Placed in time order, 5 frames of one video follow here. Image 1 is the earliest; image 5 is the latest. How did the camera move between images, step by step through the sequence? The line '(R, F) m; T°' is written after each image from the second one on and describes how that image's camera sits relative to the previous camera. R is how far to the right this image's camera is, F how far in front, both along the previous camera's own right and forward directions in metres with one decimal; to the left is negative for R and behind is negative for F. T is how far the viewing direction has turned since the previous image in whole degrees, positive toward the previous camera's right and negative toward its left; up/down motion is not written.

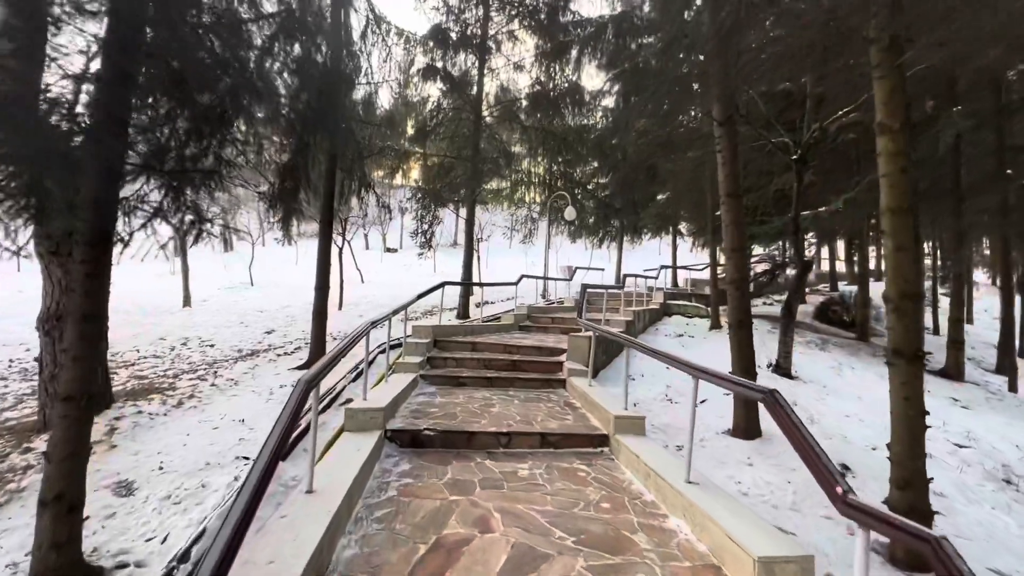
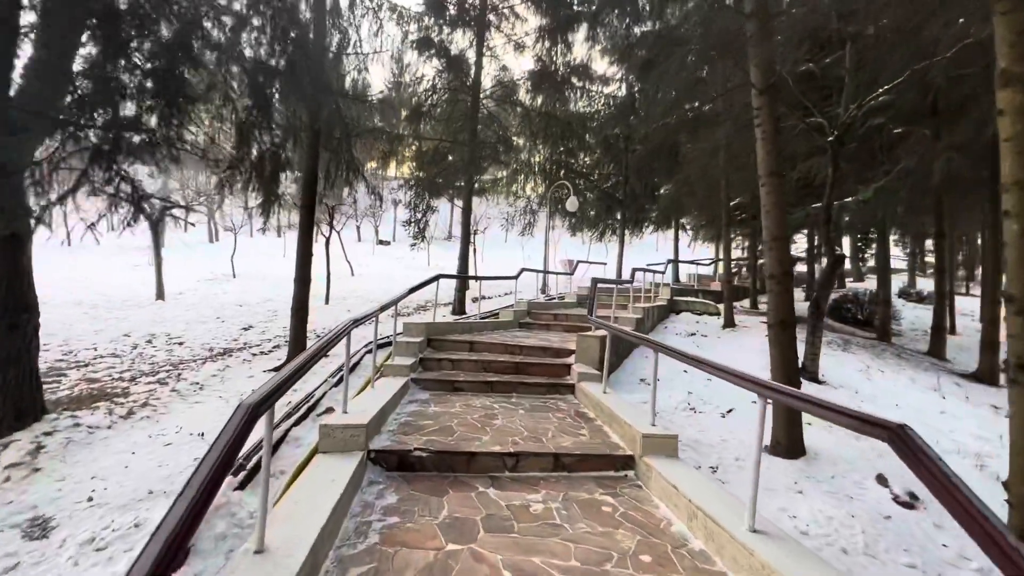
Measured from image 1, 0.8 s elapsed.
(-0.1, +0.8) m; +1°
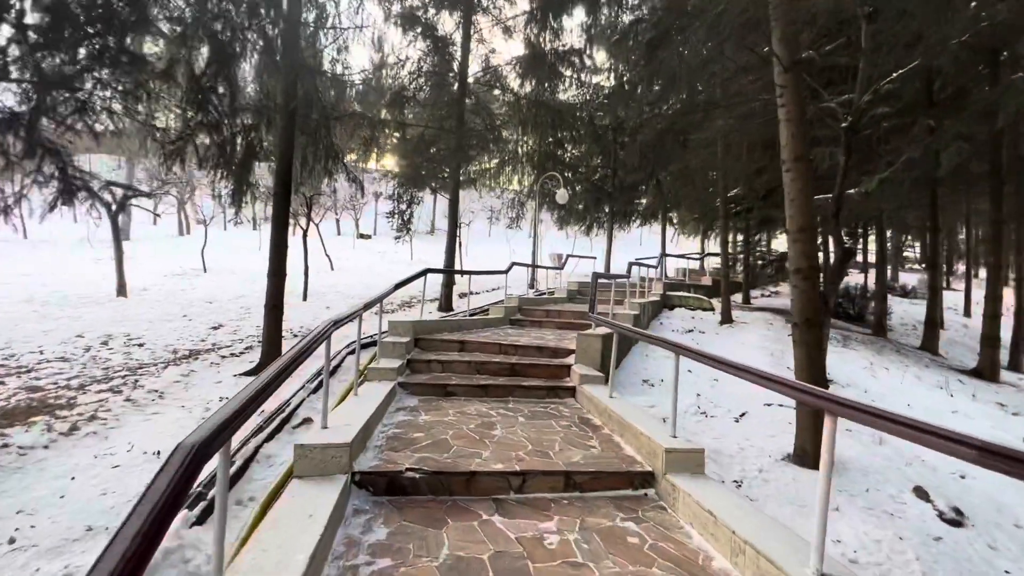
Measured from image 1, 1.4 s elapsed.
(-0.2, +0.5) m; +2°
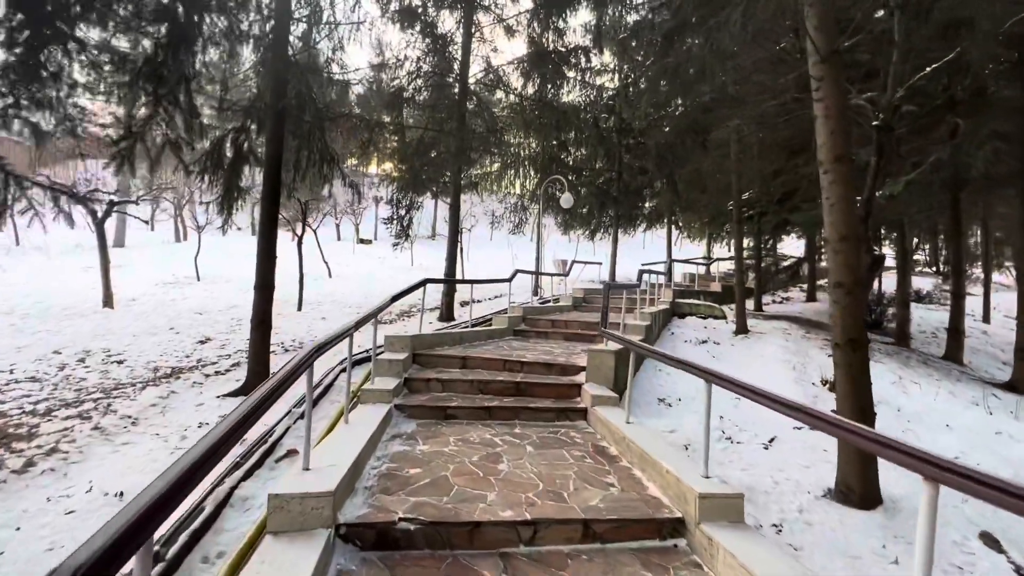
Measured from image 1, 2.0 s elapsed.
(0.0, +0.5) m; 0°
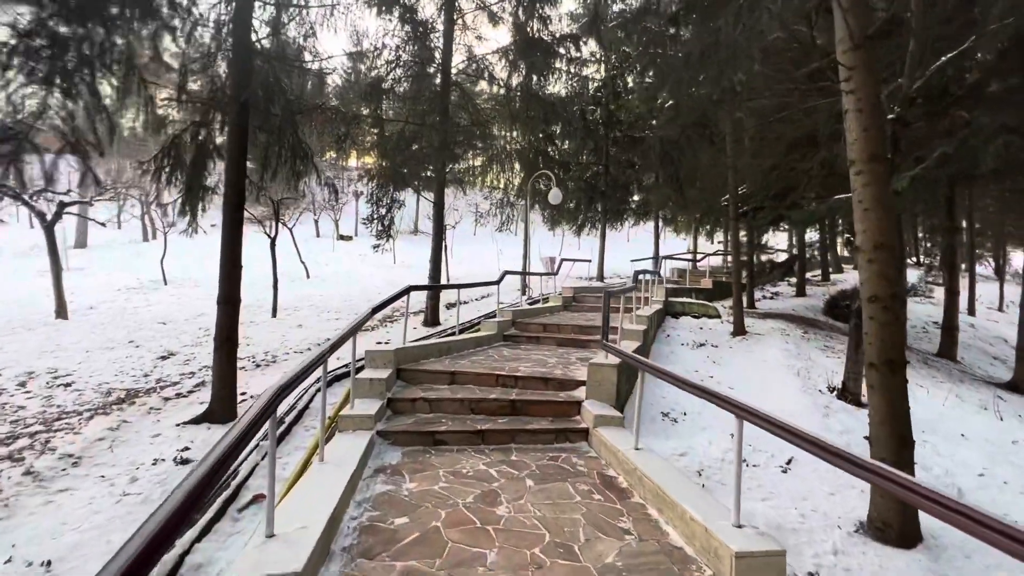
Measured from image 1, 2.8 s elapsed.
(-0.1, +0.5) m; +2°
